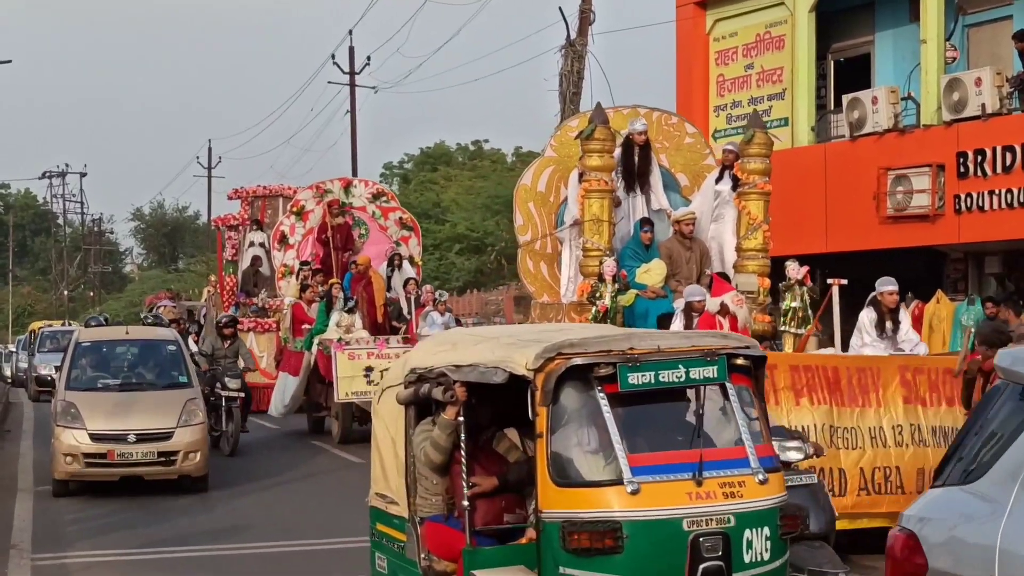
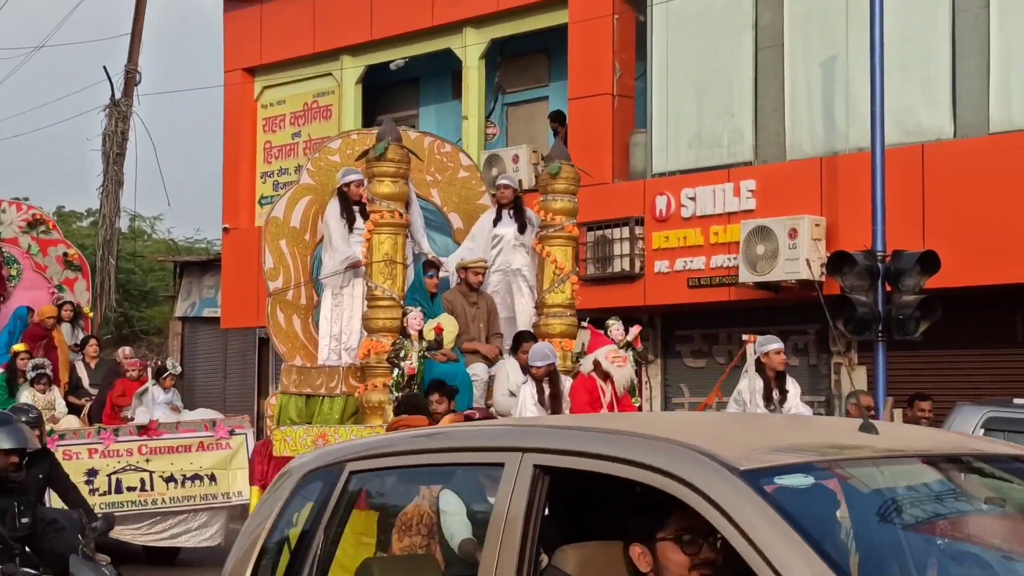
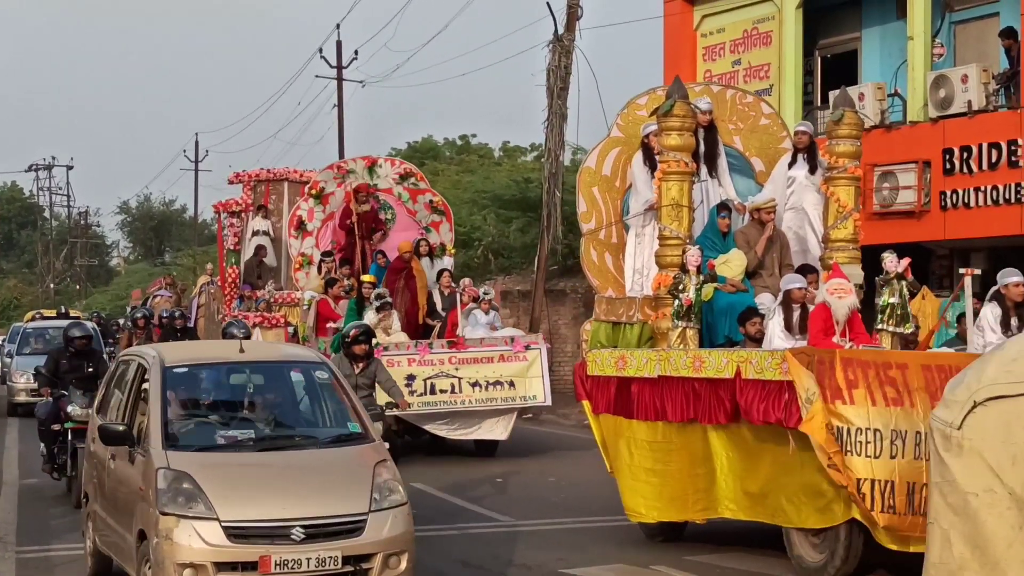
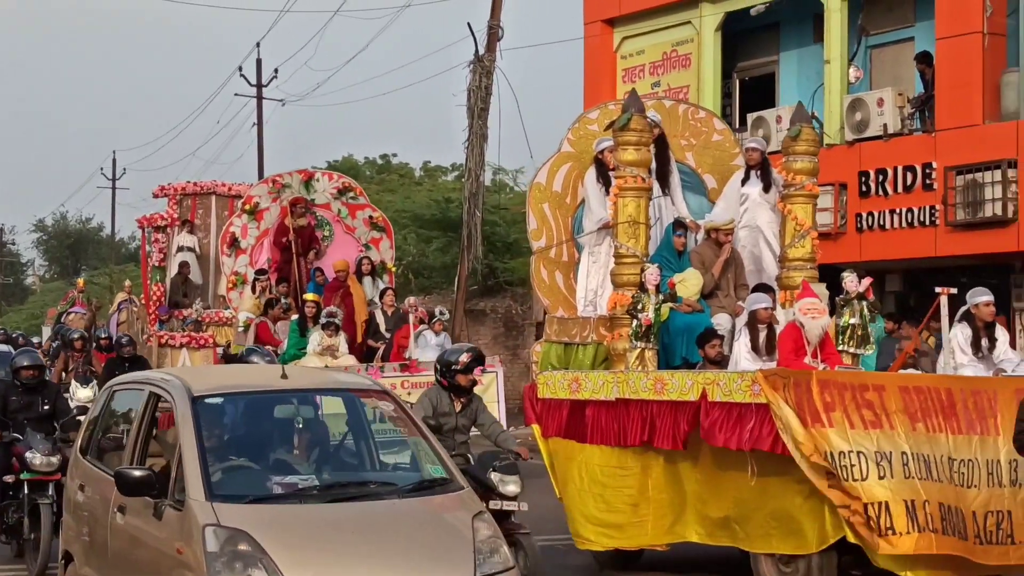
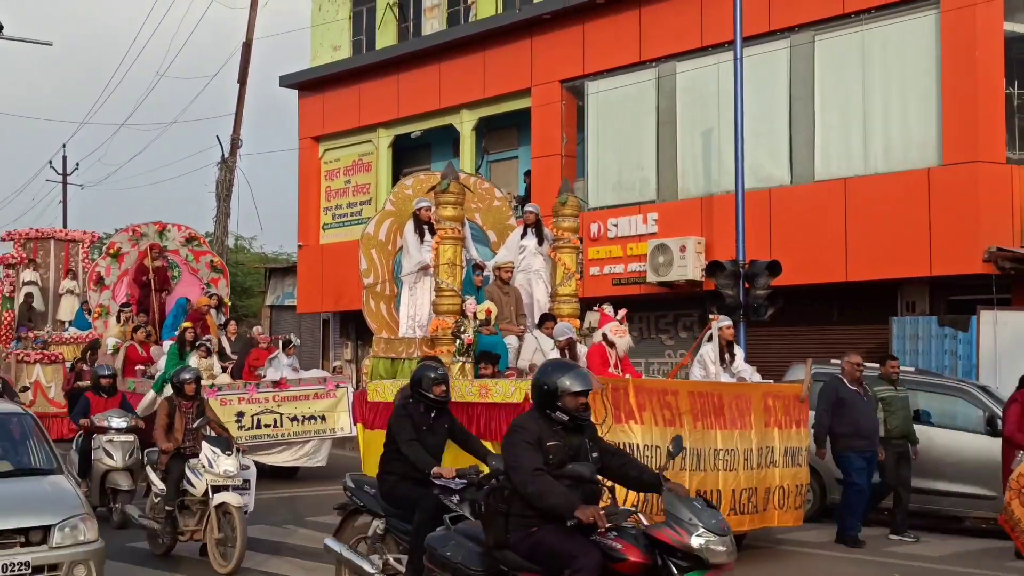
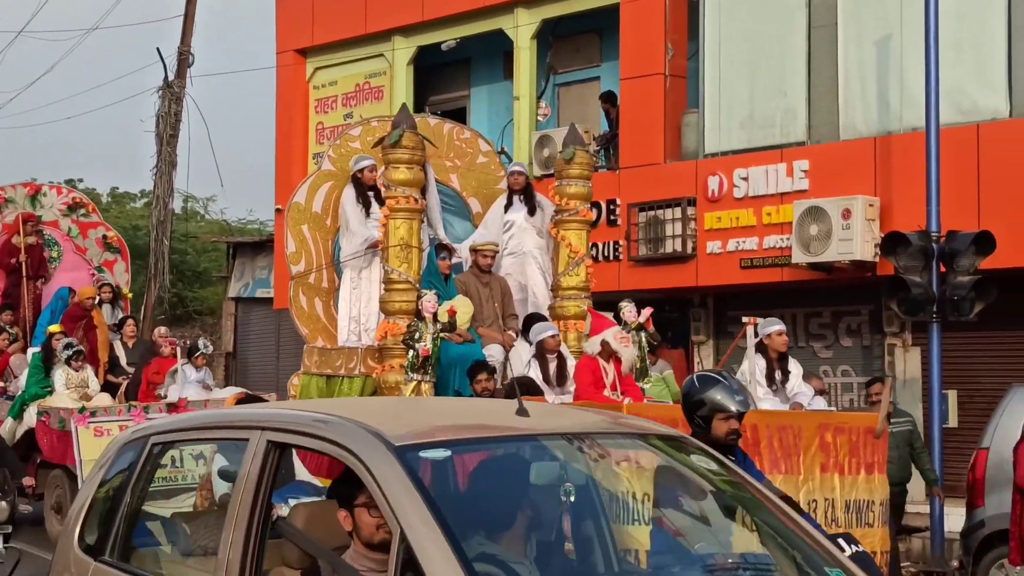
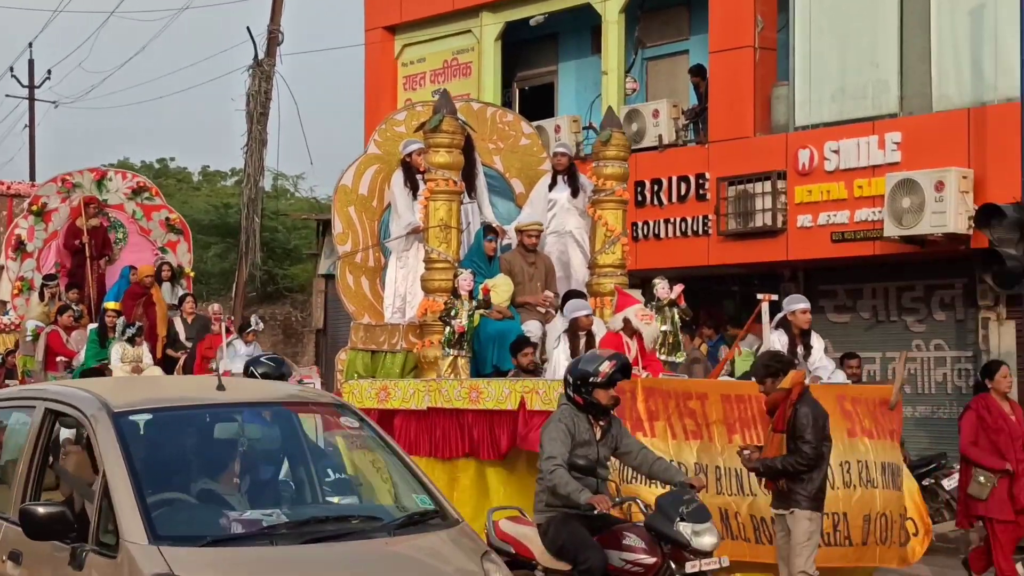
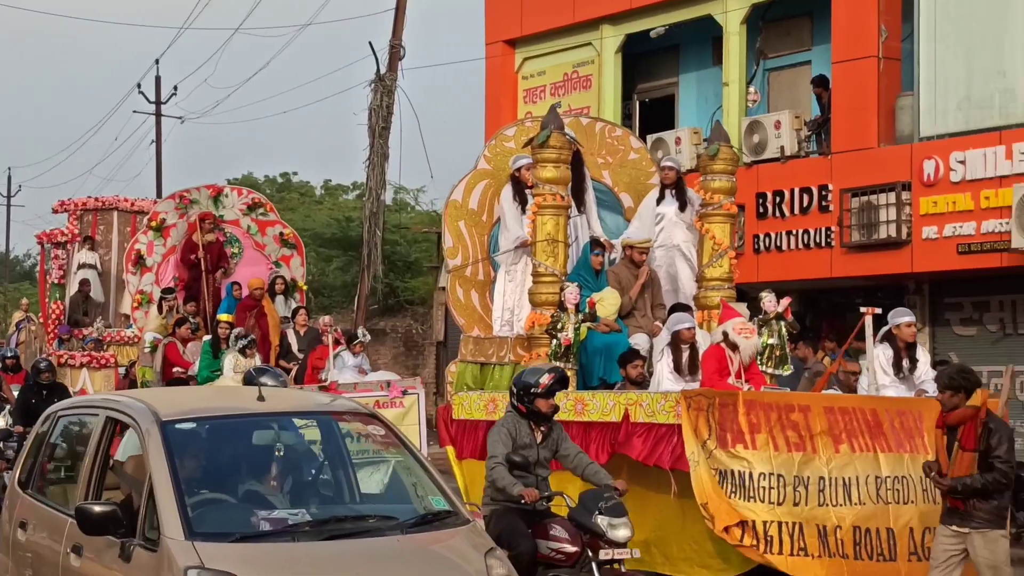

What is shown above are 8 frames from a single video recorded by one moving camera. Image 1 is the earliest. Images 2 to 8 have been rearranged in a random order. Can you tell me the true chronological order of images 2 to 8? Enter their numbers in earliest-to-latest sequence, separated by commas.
3, 4, 8, 7, 6, 2, 5
